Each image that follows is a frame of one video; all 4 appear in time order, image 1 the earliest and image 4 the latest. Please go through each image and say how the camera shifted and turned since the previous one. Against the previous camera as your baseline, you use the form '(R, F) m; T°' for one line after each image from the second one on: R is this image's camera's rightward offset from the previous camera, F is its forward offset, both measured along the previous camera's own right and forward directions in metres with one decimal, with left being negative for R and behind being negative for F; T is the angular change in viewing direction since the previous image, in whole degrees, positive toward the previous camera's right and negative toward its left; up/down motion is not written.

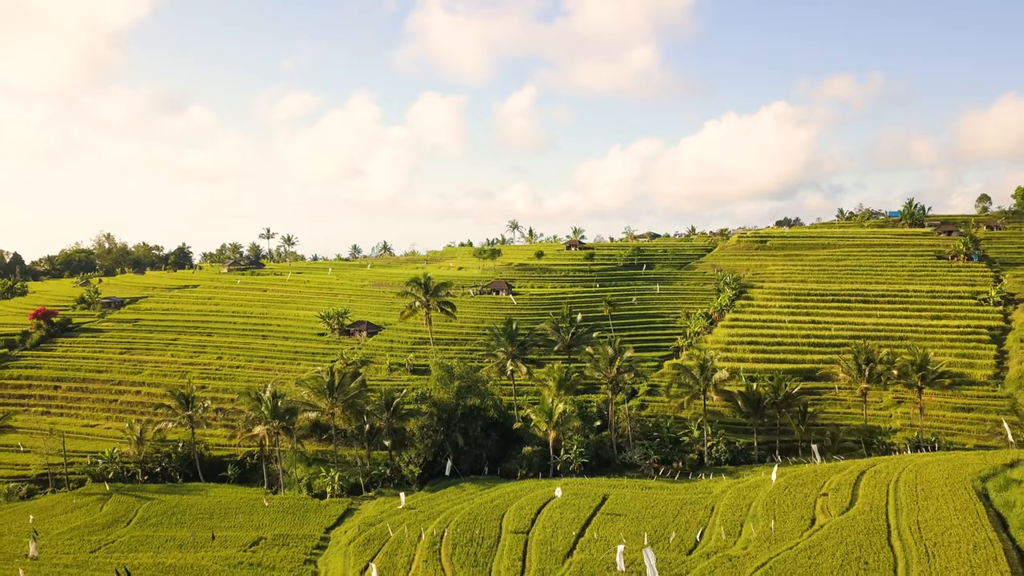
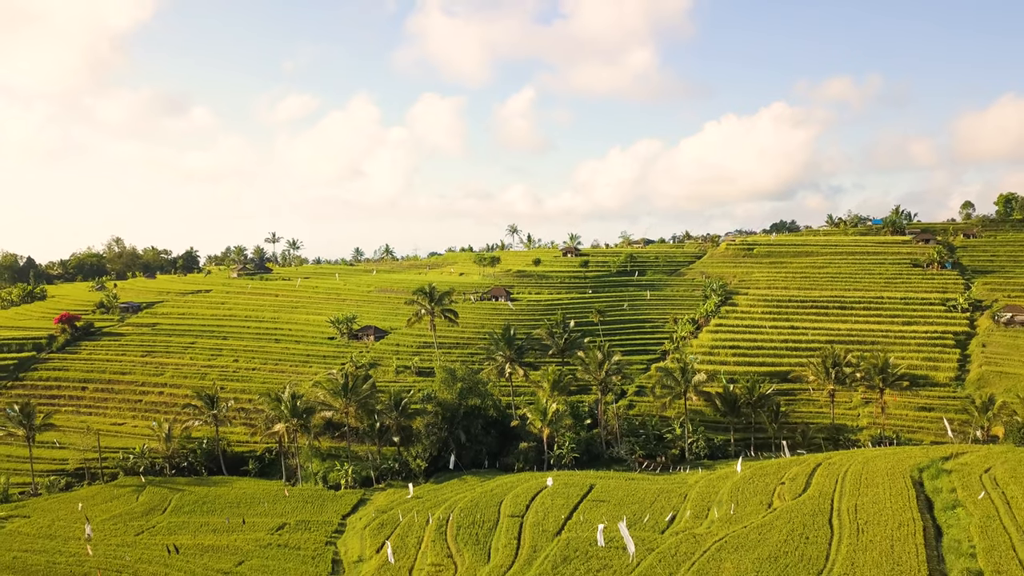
(+0.2, -4.5) m; 0°
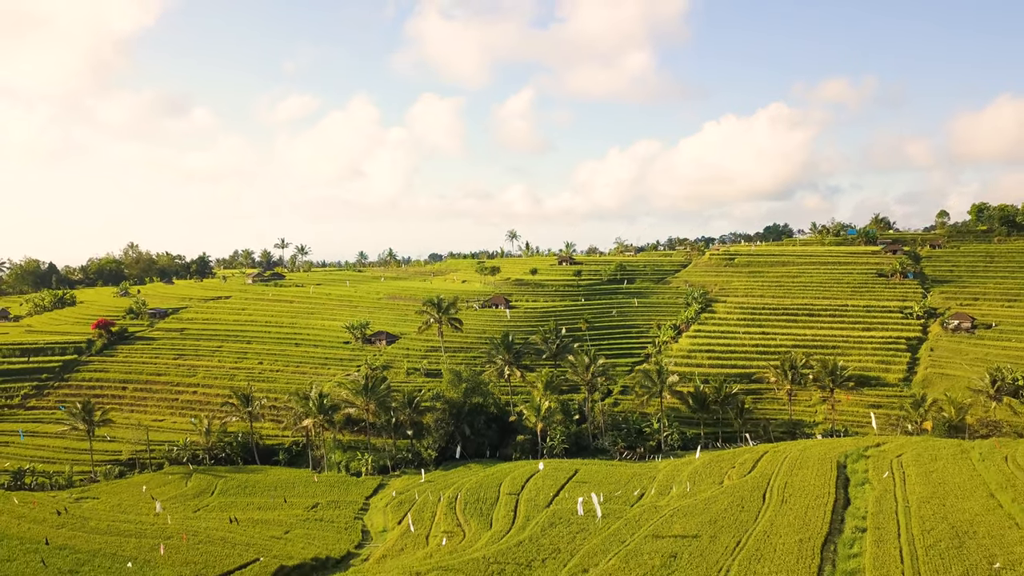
(+0.1, -7.7) m; 0°
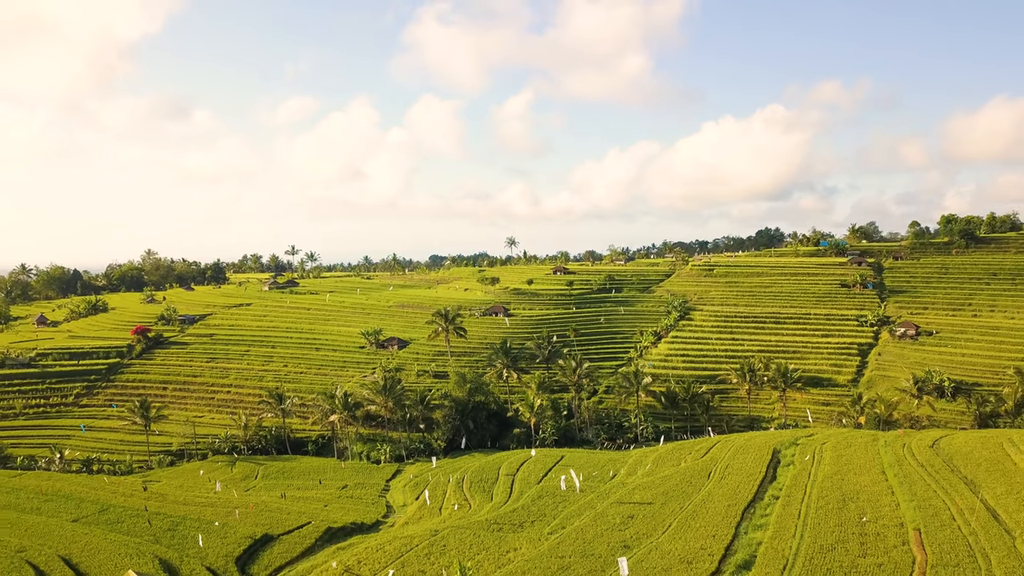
(+0.2, -9.7) m; 0°
